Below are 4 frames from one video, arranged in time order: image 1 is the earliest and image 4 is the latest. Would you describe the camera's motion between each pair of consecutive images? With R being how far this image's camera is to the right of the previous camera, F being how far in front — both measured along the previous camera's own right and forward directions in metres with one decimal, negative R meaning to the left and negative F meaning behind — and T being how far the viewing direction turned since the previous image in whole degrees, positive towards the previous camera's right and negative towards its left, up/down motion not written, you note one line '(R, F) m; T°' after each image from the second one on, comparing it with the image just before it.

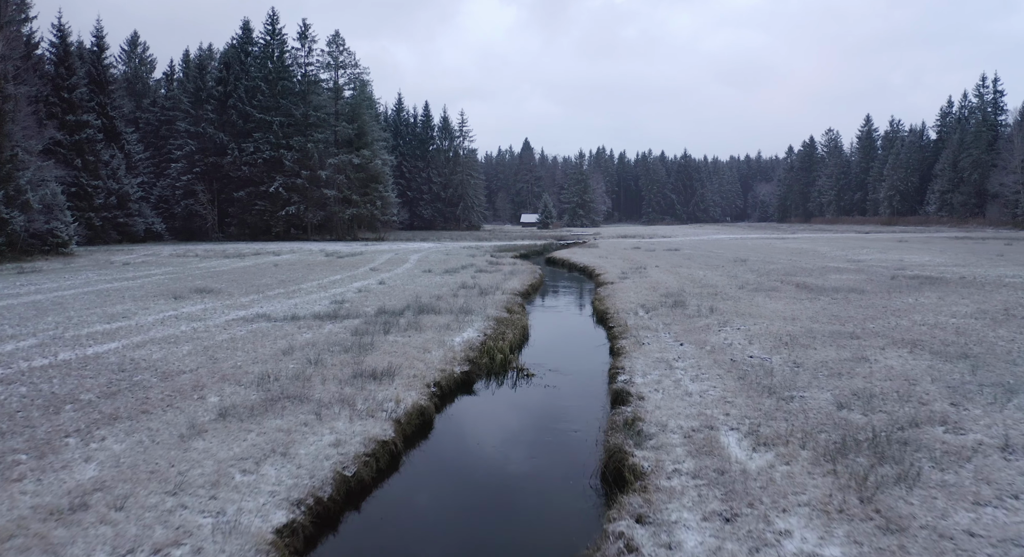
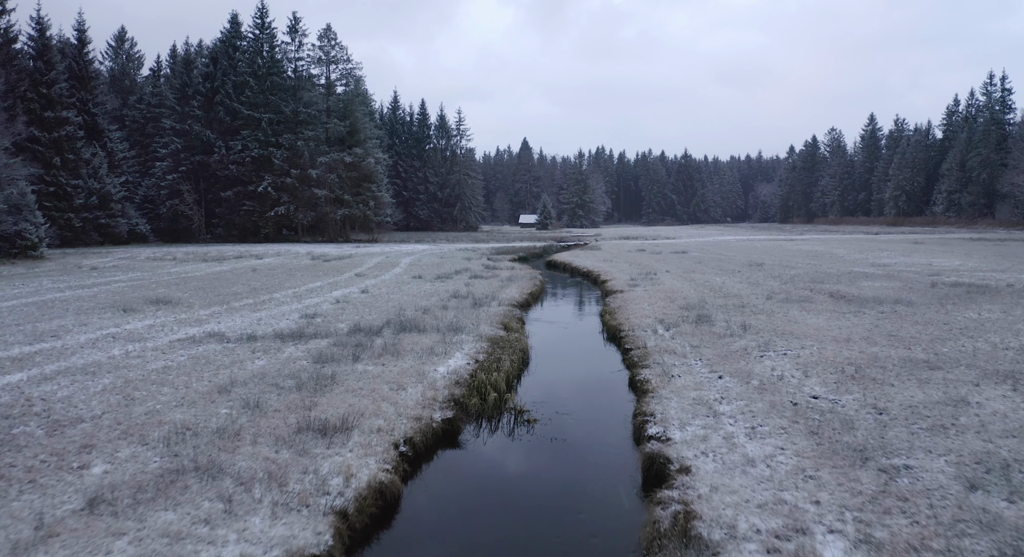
(0.0, +2.6) m; 0°
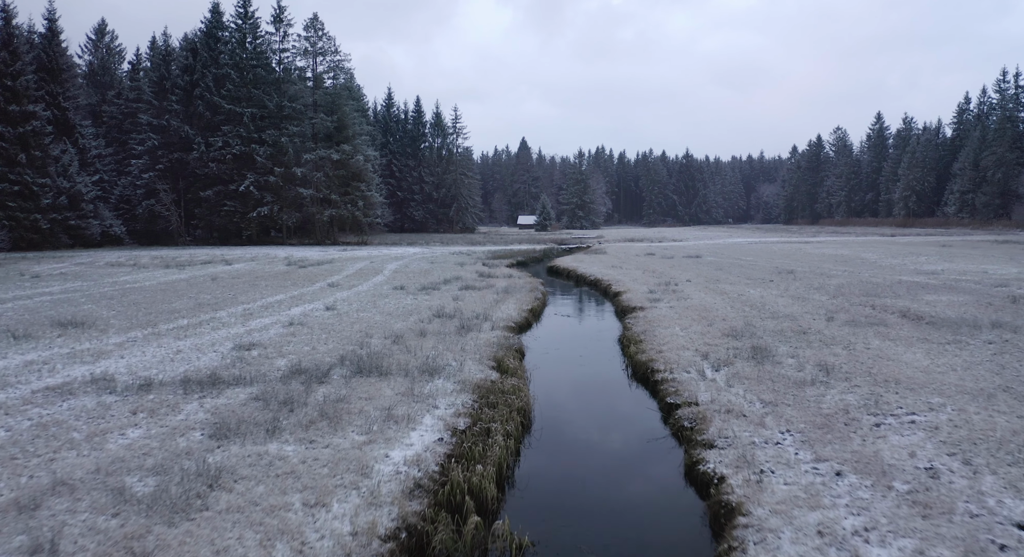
(0.0, +3.9) m; 0°
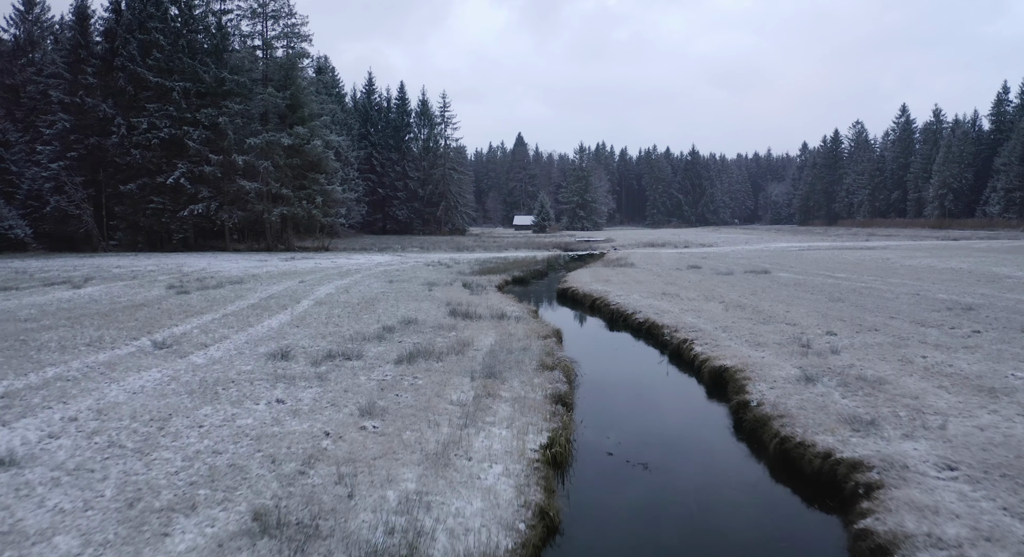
(+0.1, +11.7) m; 0°
